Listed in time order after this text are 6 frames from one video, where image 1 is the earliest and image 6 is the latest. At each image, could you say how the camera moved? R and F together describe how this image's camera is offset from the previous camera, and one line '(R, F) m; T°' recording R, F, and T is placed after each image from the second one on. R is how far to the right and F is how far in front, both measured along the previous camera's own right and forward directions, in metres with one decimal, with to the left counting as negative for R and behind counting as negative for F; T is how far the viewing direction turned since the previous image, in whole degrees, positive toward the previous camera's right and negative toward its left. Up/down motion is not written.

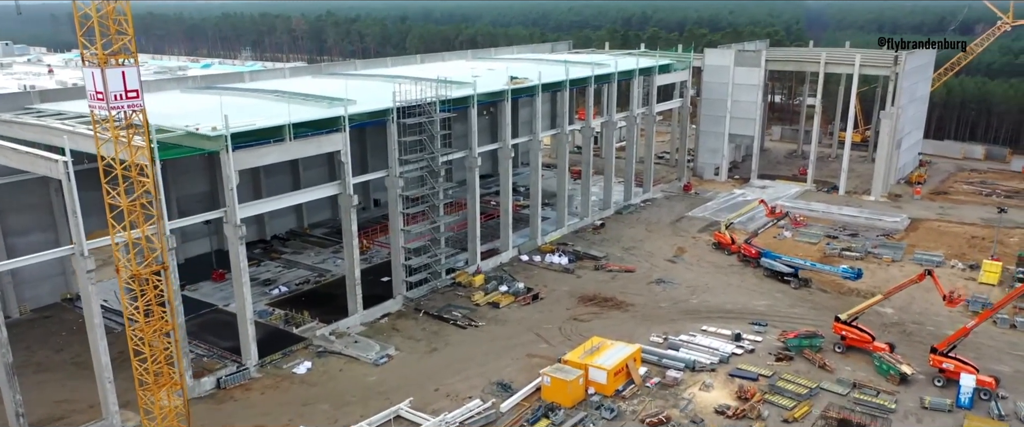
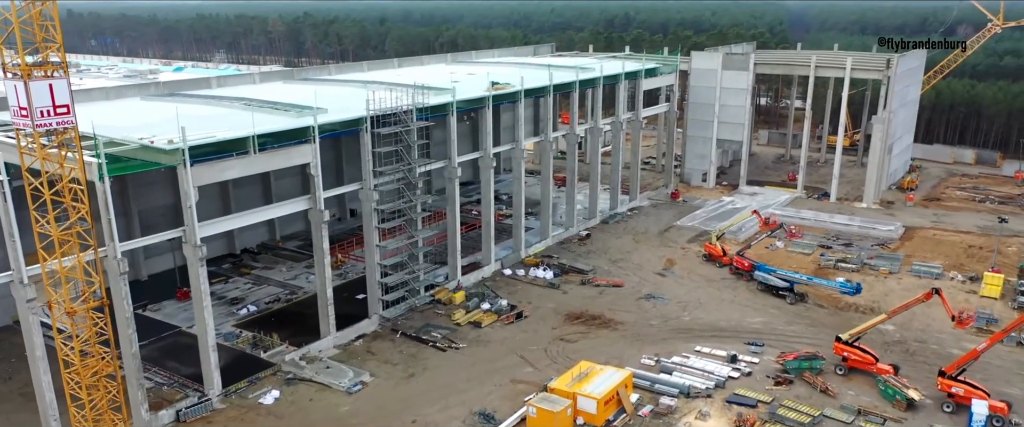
(0.0, +1.3) m; +1°
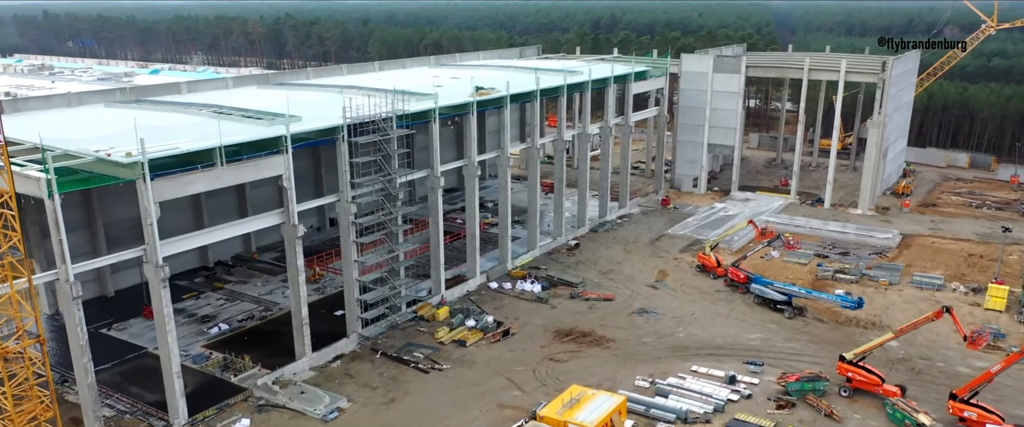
(0.0, +1.1) m; +1°
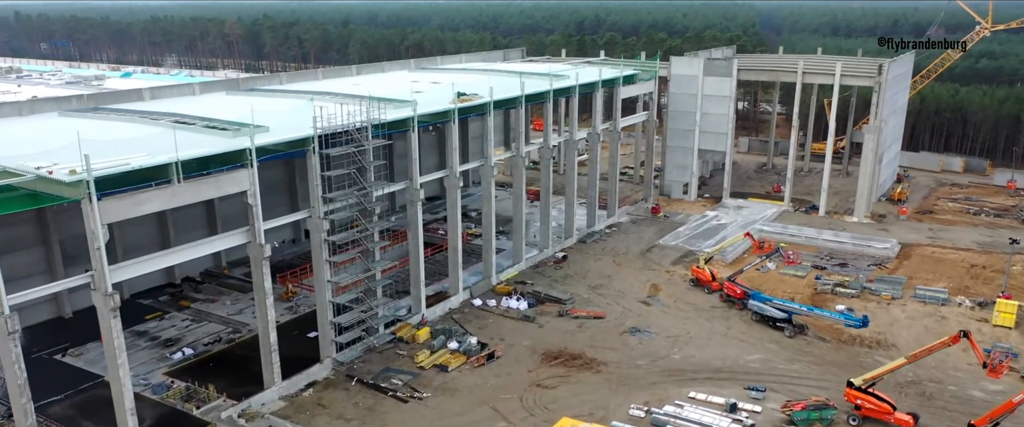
(0.0, +1.3) m; +1°
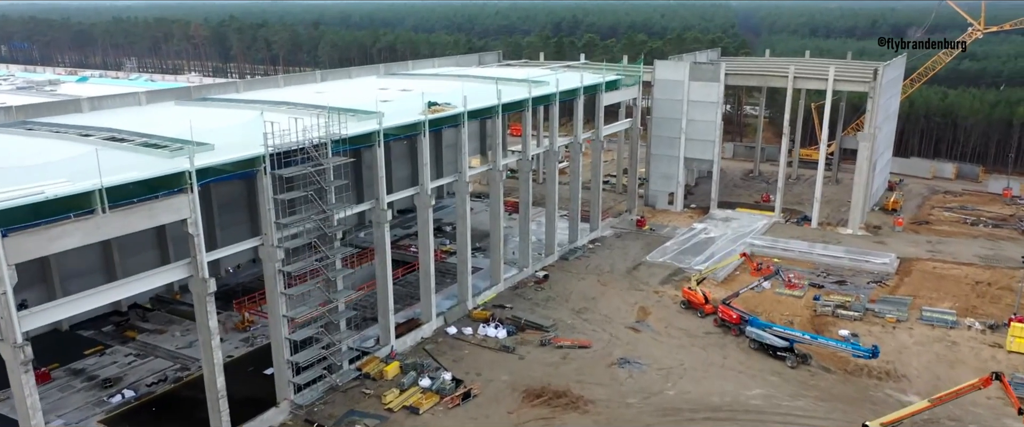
(0.0, +1.9) m; +2°
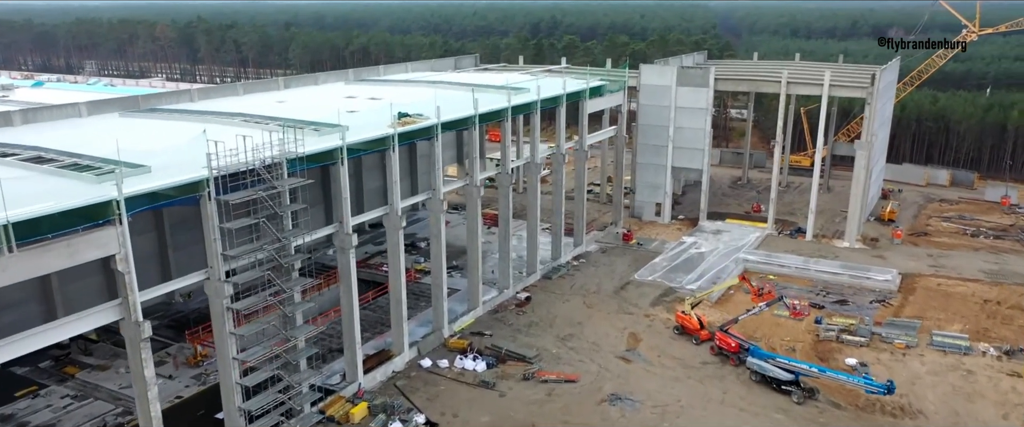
(0.0, +1.8) m; +2°
